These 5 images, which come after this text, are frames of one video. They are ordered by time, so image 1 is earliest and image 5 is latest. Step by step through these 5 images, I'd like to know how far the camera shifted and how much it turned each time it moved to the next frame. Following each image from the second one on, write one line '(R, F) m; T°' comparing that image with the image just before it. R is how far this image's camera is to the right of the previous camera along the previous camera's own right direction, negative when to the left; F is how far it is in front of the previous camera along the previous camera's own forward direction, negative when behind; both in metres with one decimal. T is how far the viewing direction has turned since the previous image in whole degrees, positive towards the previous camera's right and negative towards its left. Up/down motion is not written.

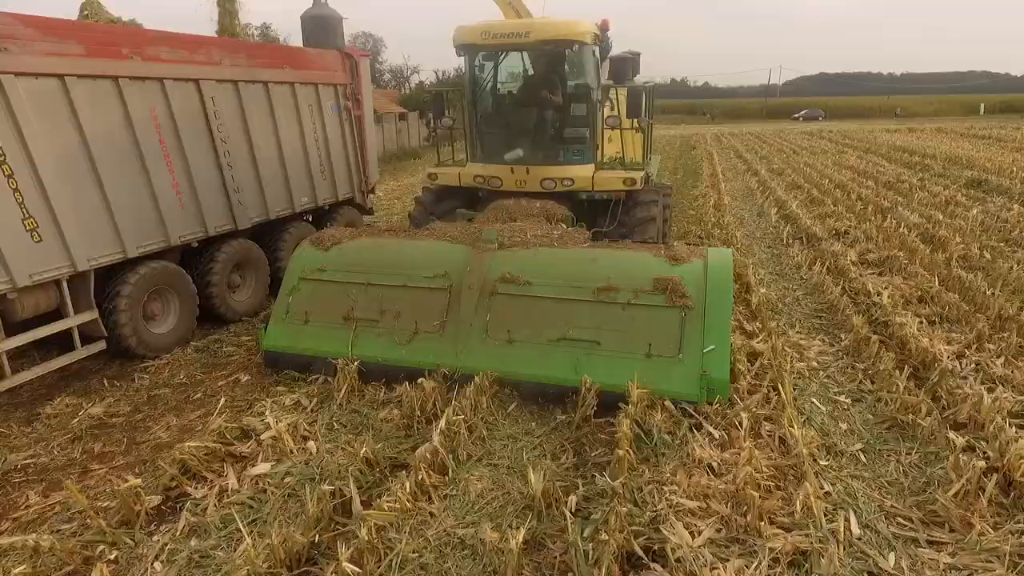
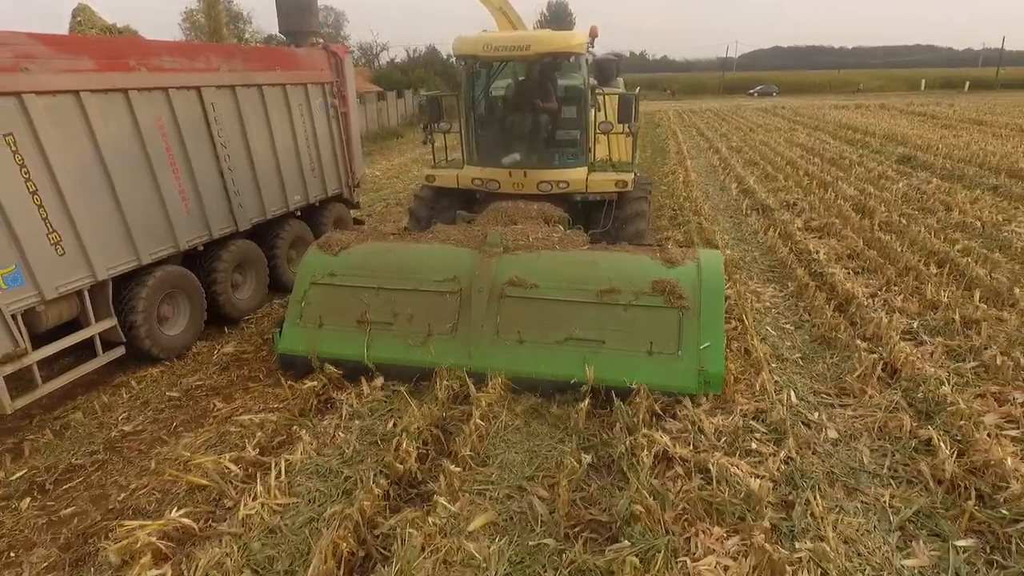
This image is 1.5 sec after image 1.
(-0.4, -0.7) m; +3°
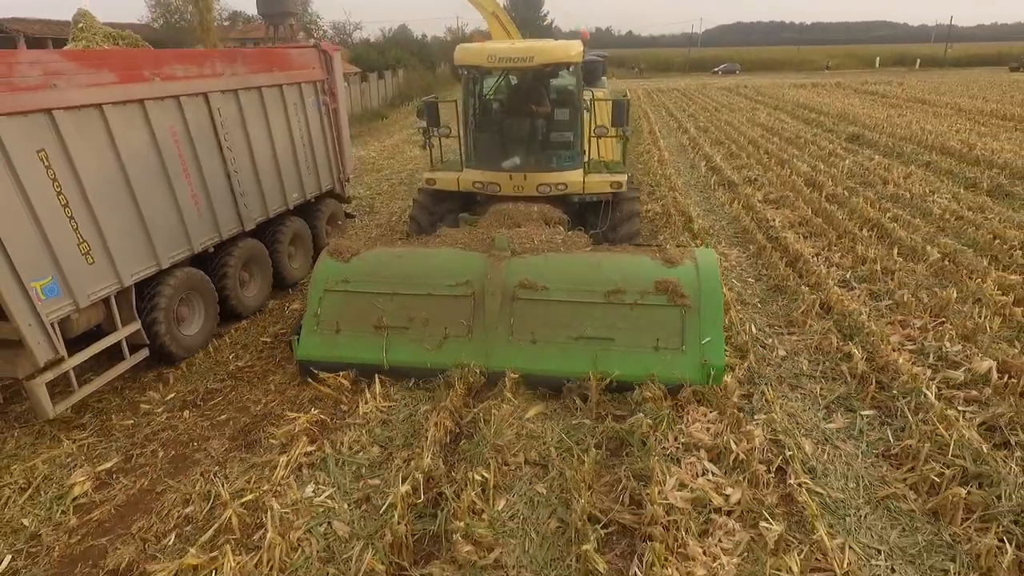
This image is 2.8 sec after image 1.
(-0.3, -0.7) m; +3°
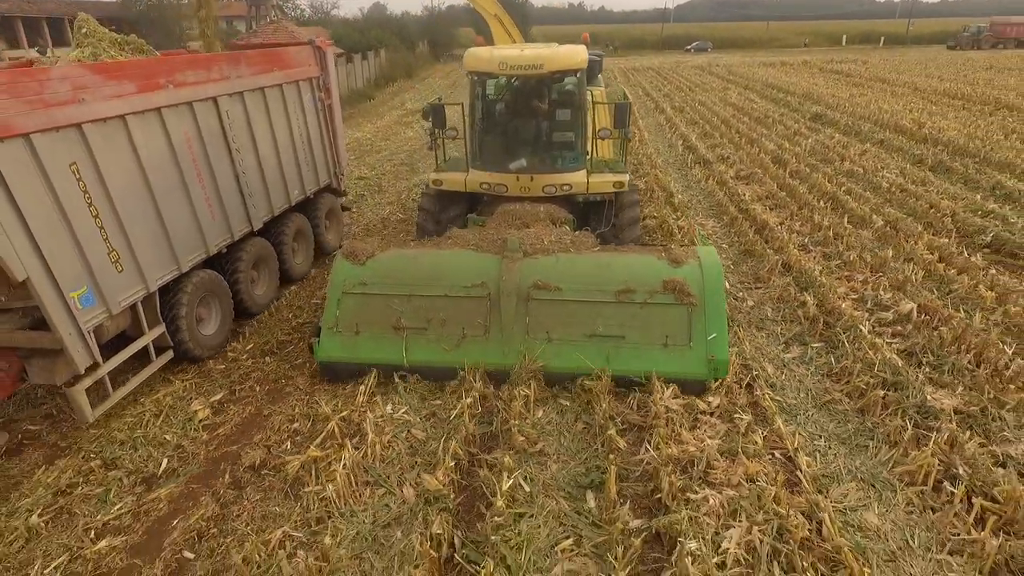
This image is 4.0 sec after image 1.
(-0.2, -0.6) m; +2°
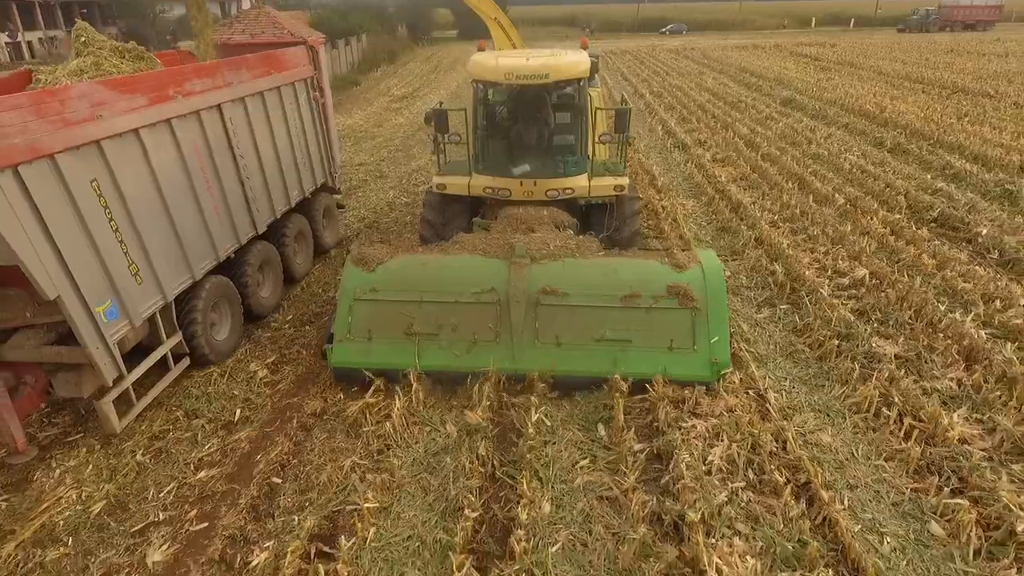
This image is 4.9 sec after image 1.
(-0.2, -0.5) m; +2°
